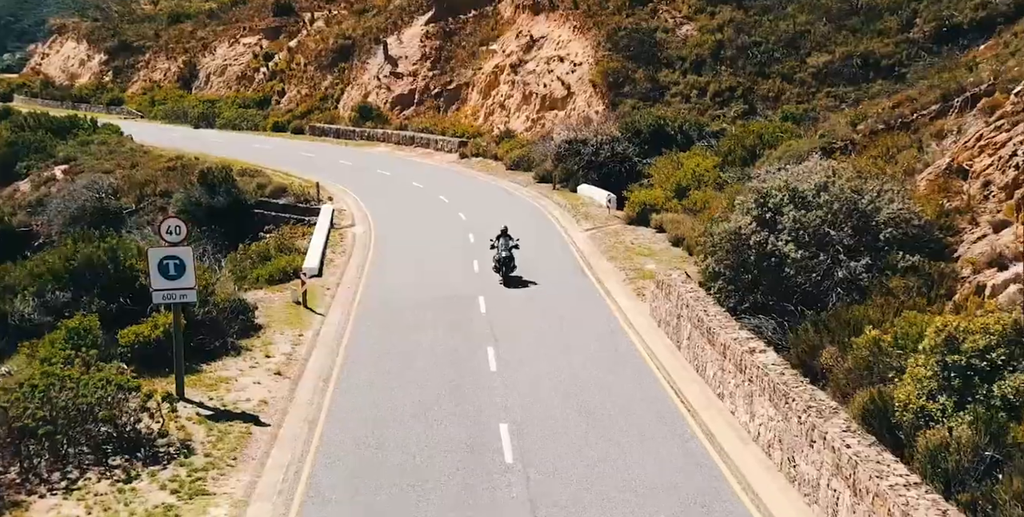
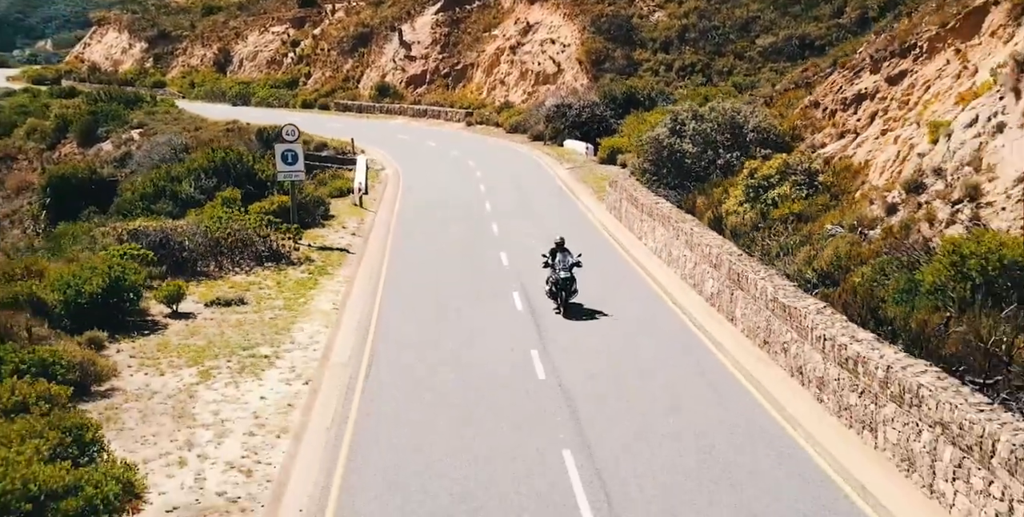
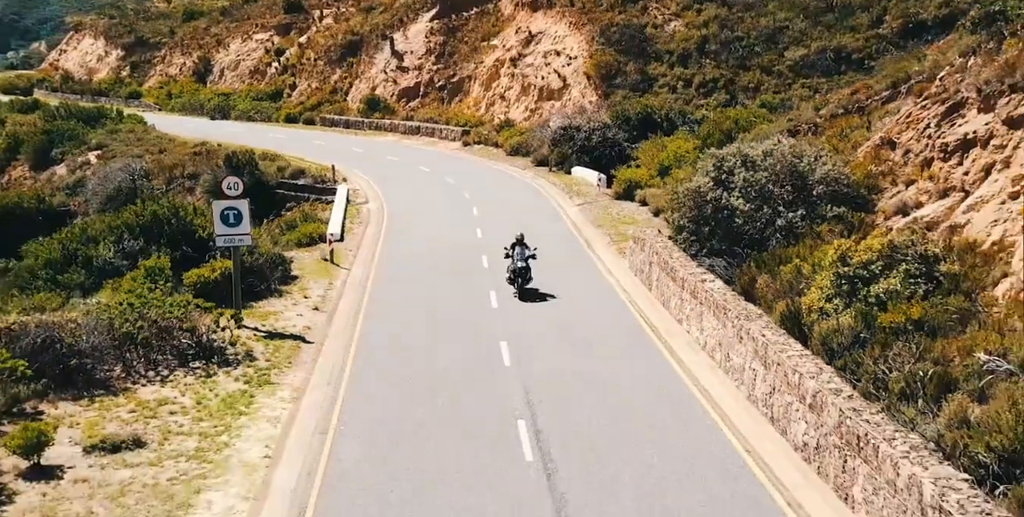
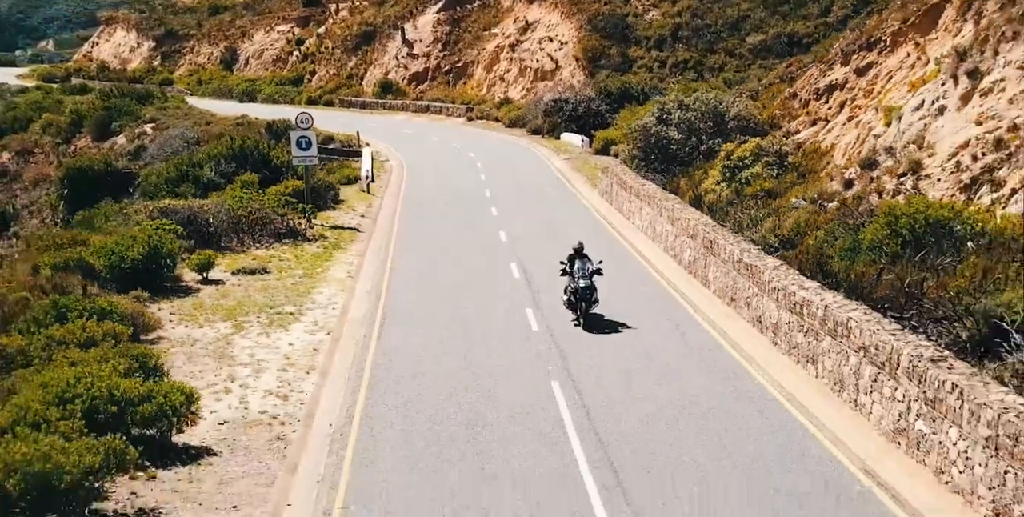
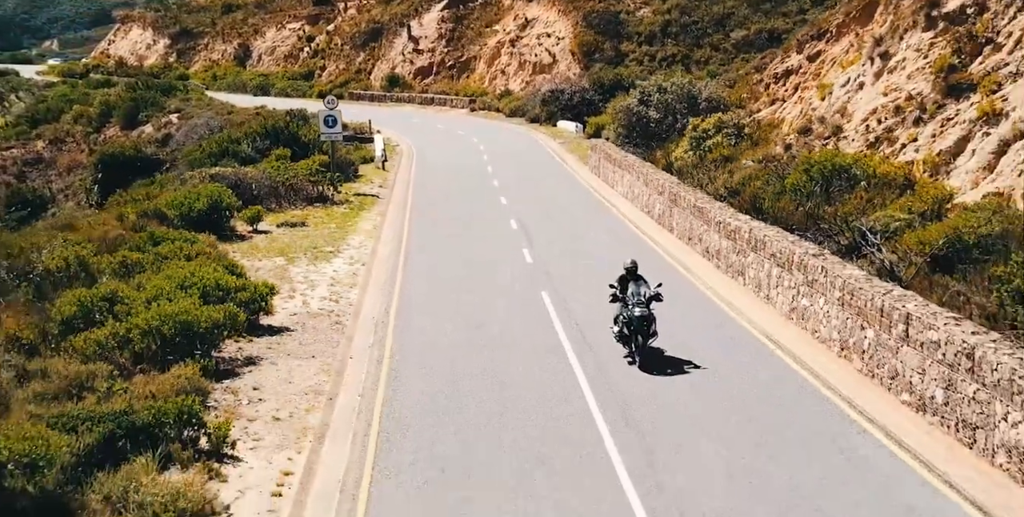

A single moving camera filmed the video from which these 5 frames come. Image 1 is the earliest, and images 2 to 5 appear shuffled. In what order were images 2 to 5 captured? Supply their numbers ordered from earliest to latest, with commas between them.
3, 2, 4, 5
